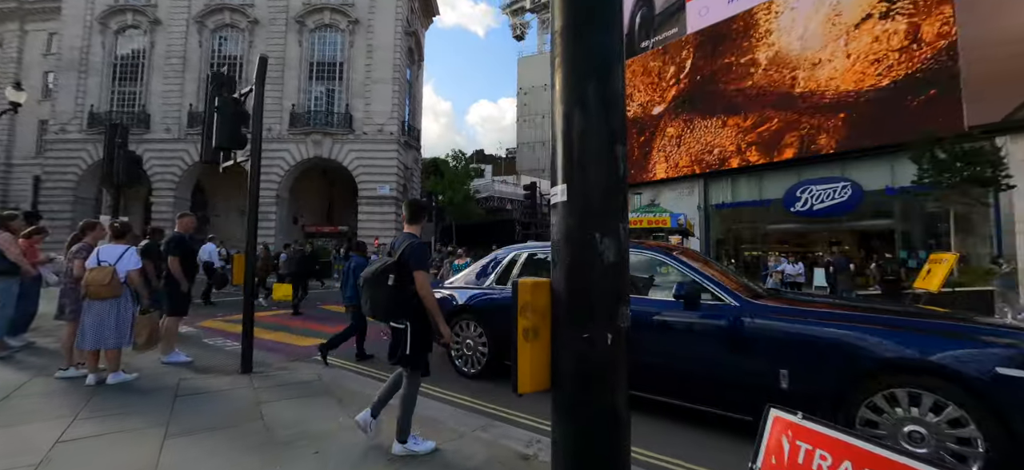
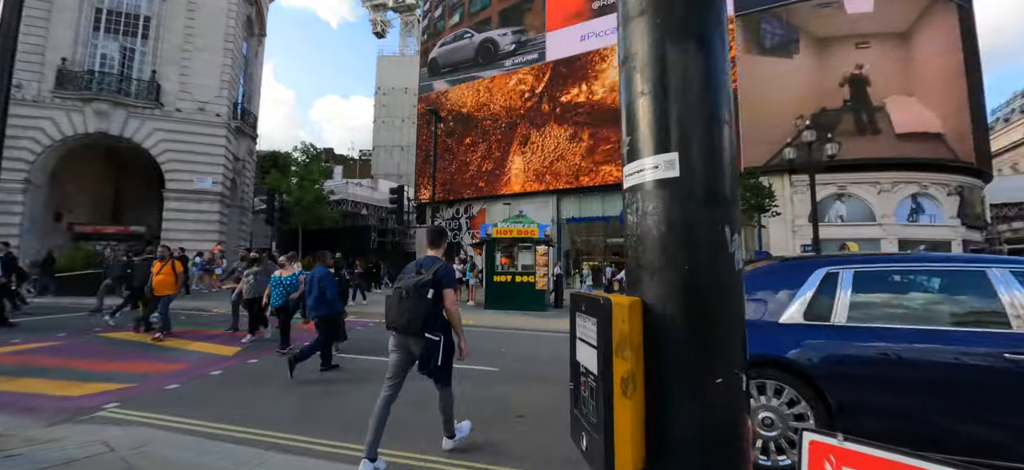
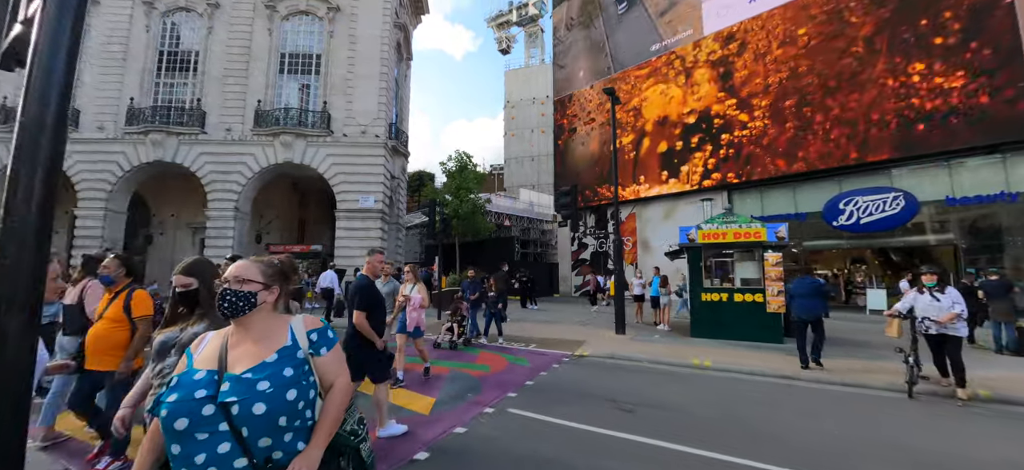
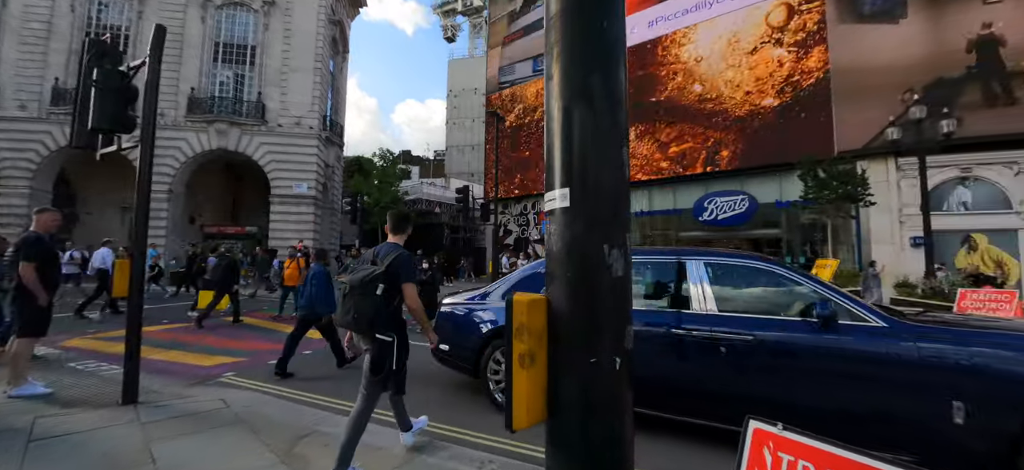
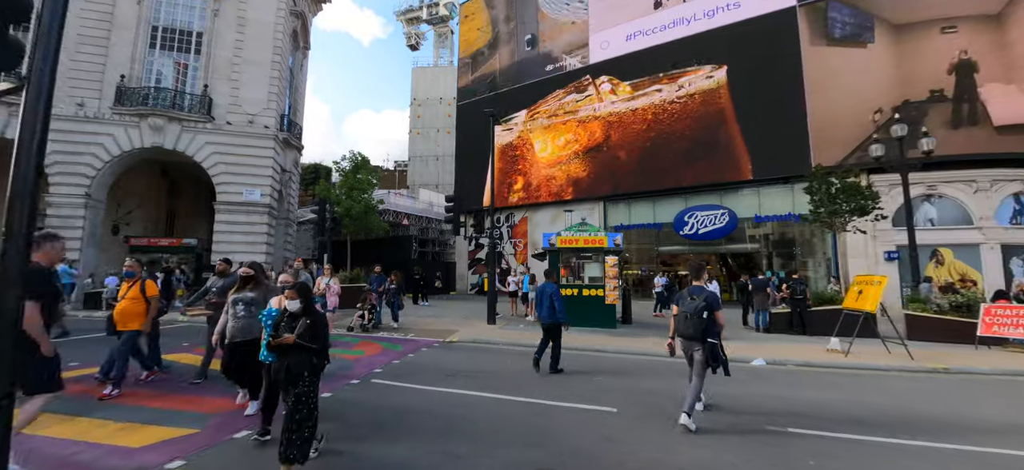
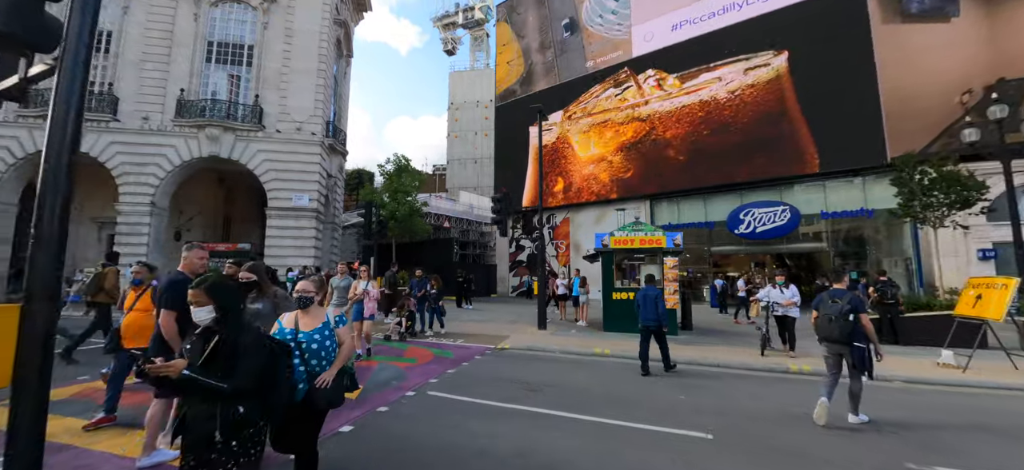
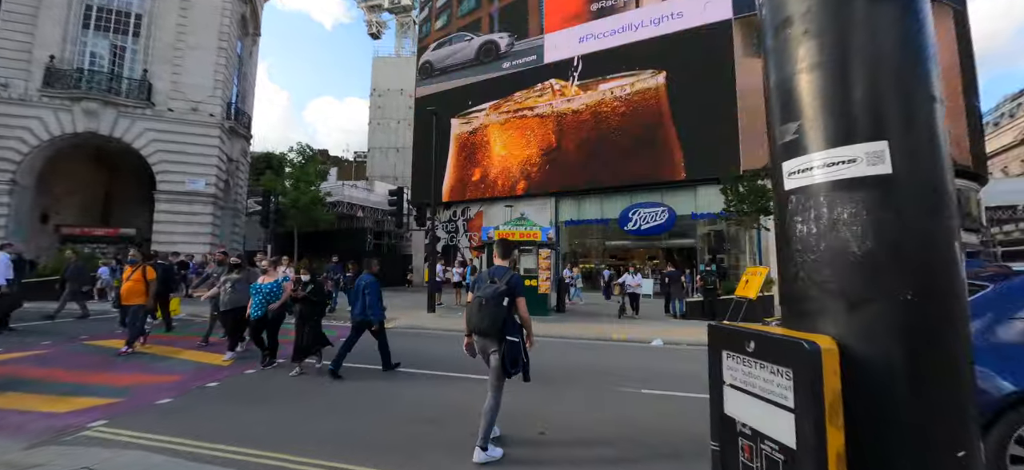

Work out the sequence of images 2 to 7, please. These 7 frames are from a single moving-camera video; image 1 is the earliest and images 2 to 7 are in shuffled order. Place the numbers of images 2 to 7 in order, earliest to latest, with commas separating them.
4, 2, 7, 5, 6, 3
